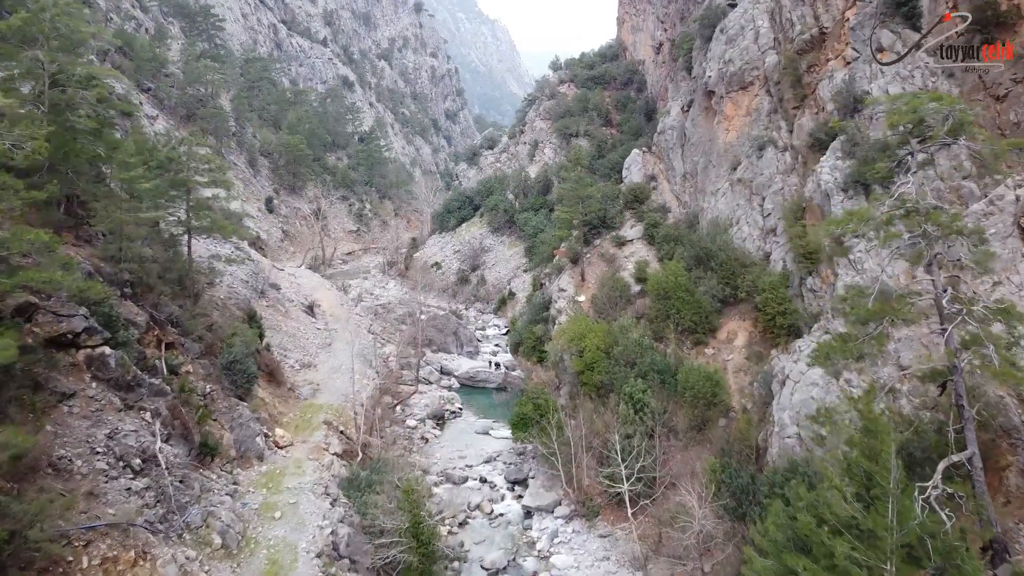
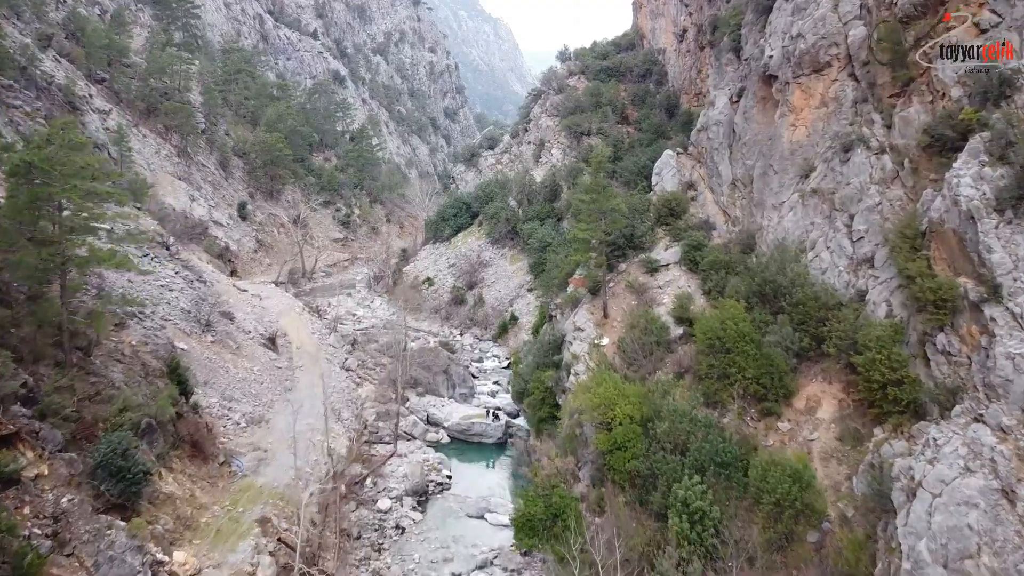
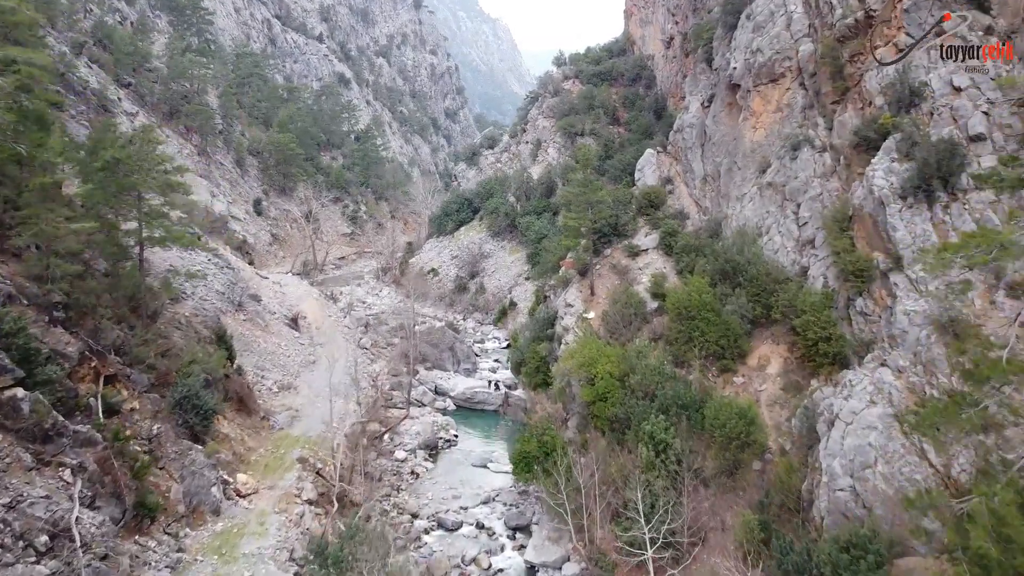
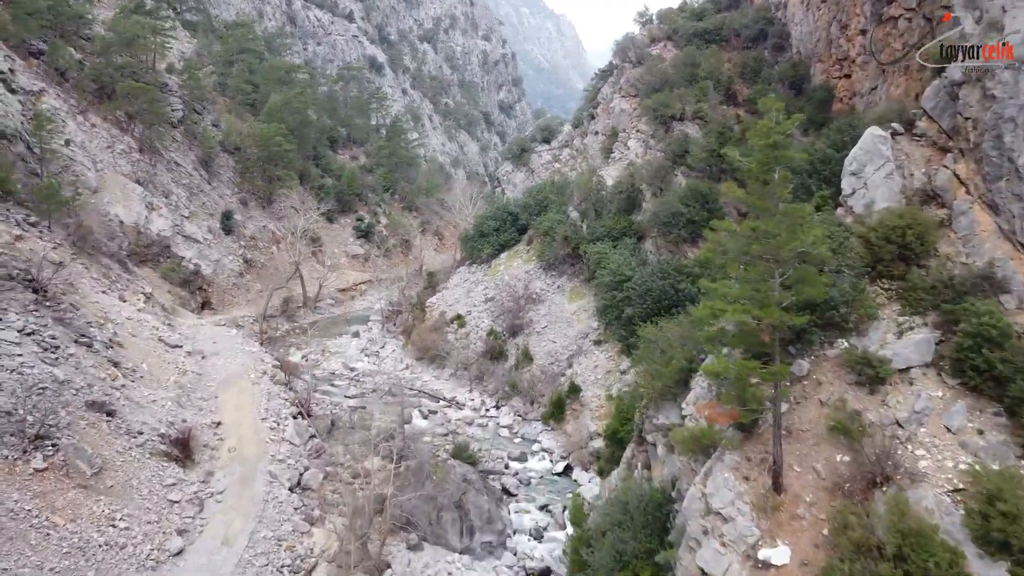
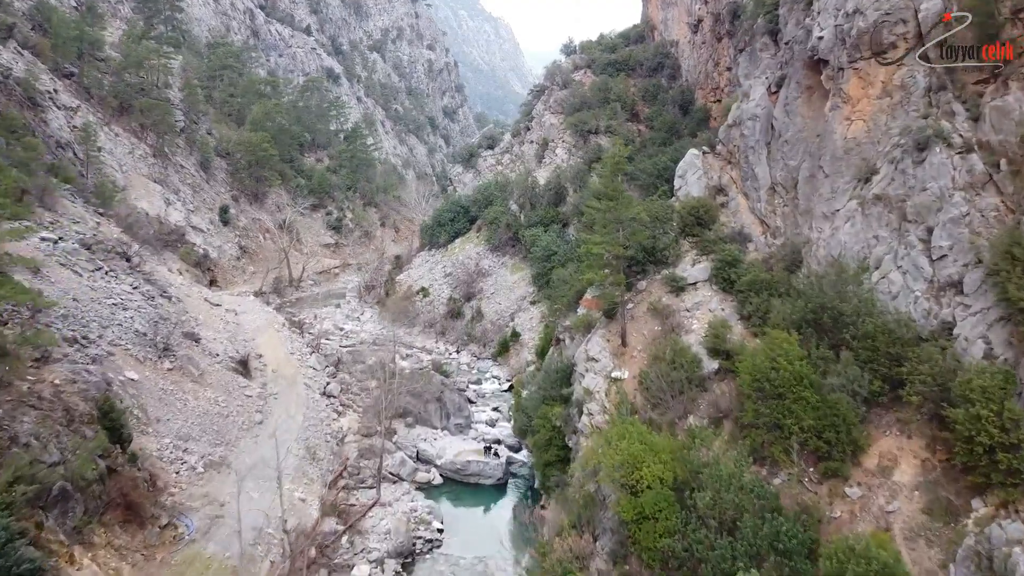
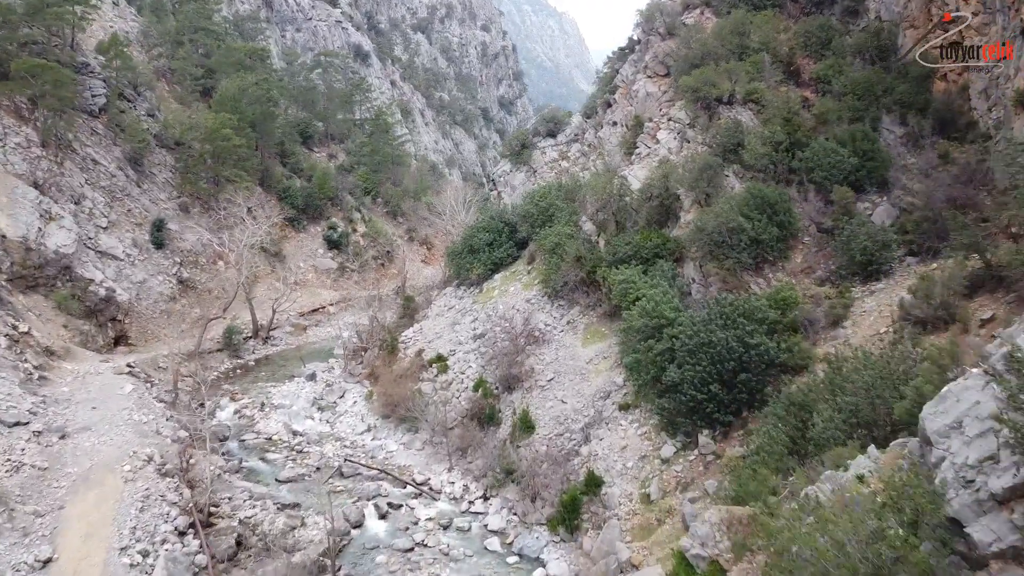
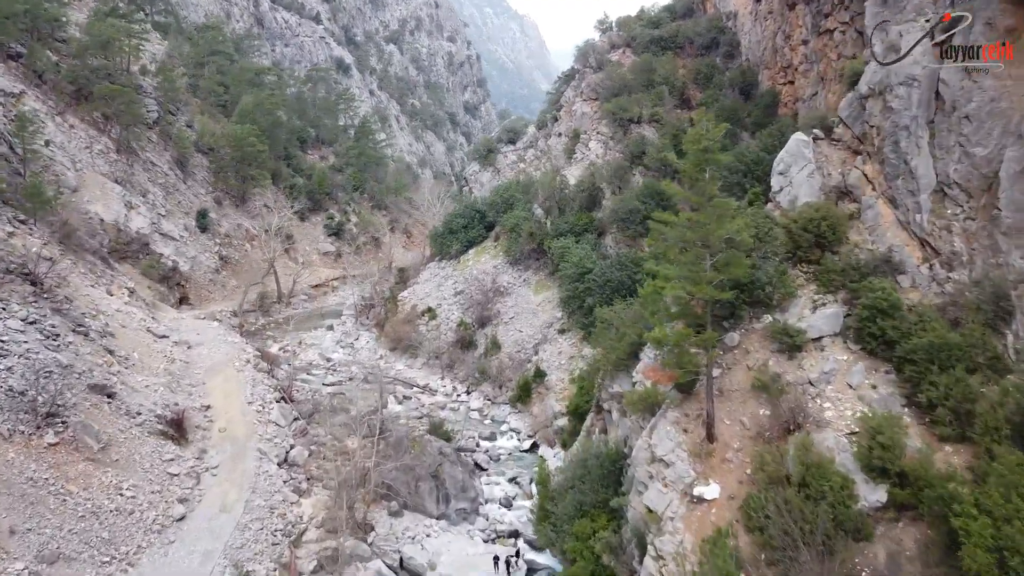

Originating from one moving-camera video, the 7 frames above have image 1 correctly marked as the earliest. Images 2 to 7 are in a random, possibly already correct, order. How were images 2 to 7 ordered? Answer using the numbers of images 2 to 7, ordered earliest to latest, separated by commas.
3, 2, 5, 7, 4, 6
